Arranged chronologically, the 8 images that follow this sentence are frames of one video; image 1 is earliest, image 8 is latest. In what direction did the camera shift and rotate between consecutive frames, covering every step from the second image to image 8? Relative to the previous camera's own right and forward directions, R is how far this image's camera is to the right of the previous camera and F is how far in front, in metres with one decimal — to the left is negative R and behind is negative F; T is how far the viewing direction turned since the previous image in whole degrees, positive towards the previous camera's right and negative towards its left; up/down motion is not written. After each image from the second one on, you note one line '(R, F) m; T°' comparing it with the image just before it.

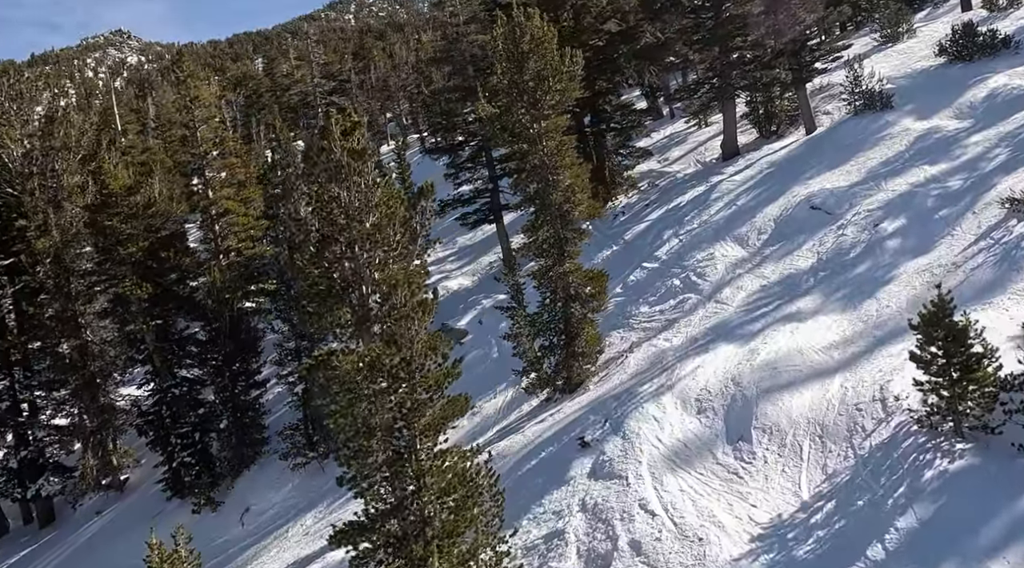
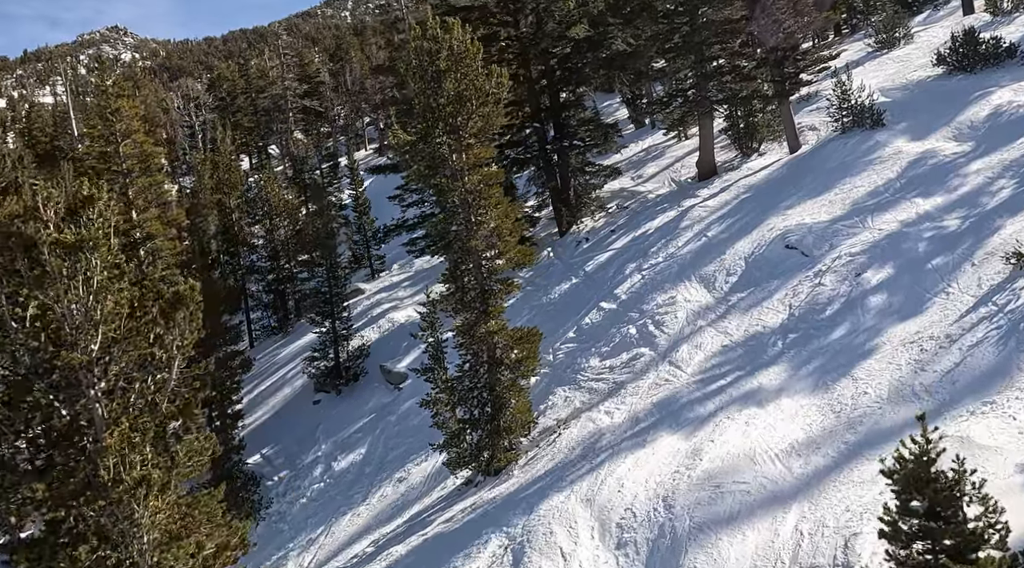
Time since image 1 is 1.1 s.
(+1.5, +3.3) m; 0°
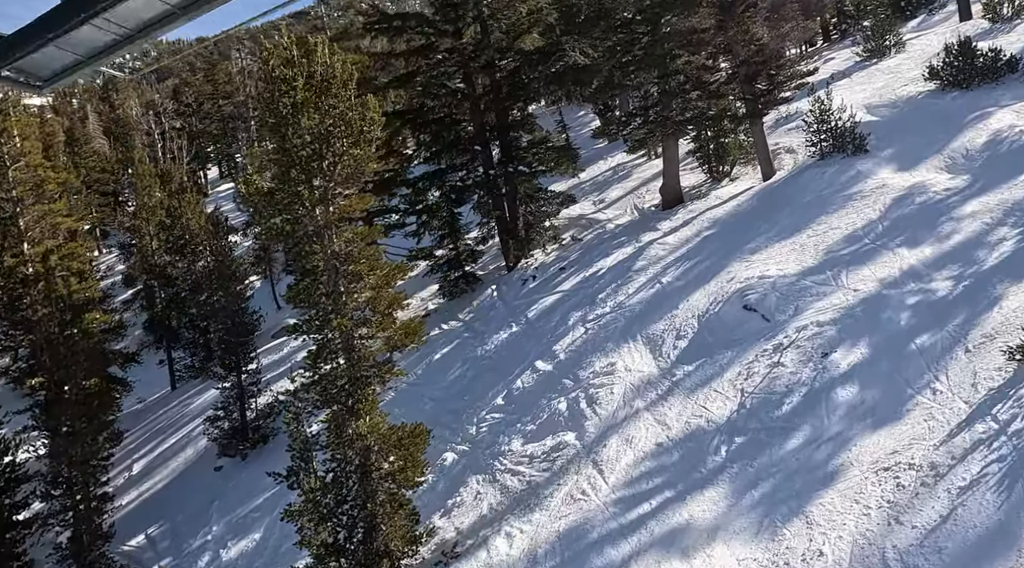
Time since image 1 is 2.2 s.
(+1.7, +3.6) m; 0°
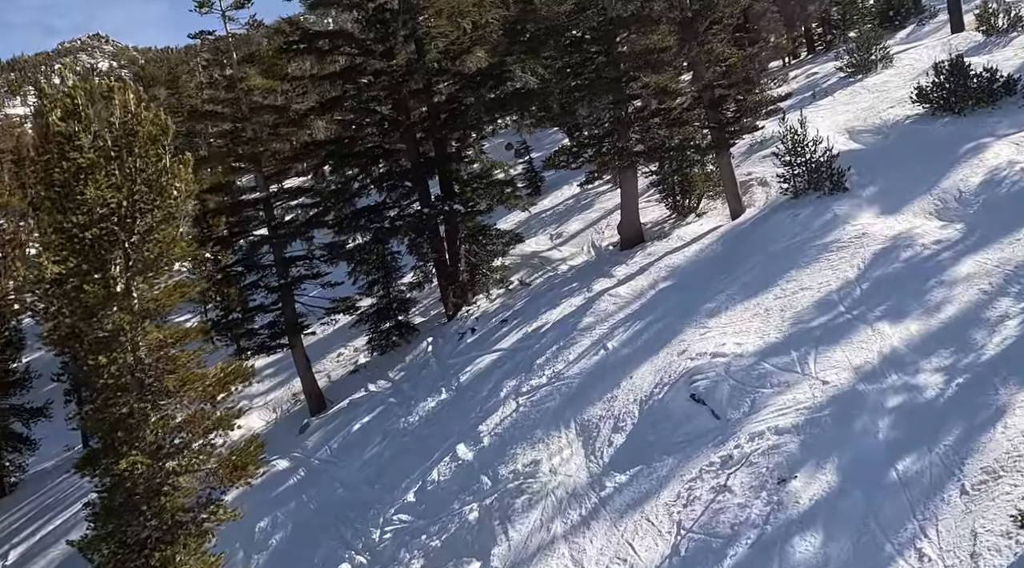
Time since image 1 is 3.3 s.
(+1.5, +3.3) m; 0°
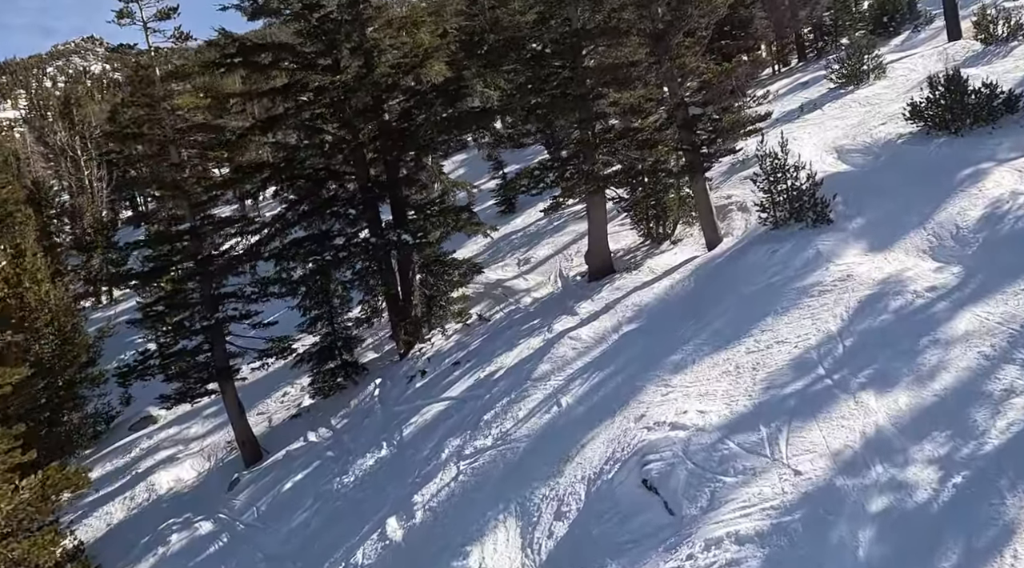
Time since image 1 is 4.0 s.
(+1.0, +2.3) m; 0°
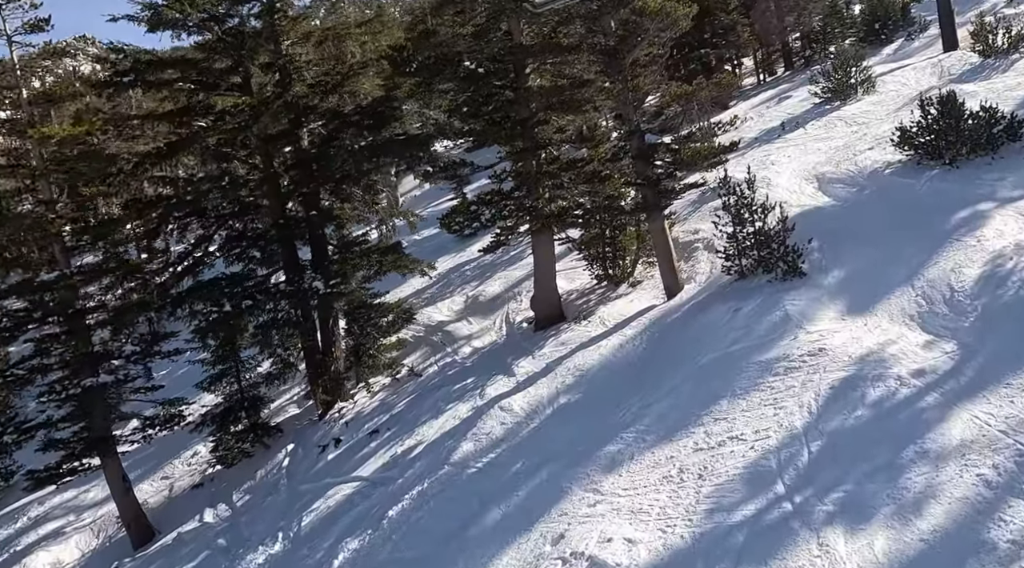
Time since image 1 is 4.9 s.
(+1.4, +3.0) m; 0°
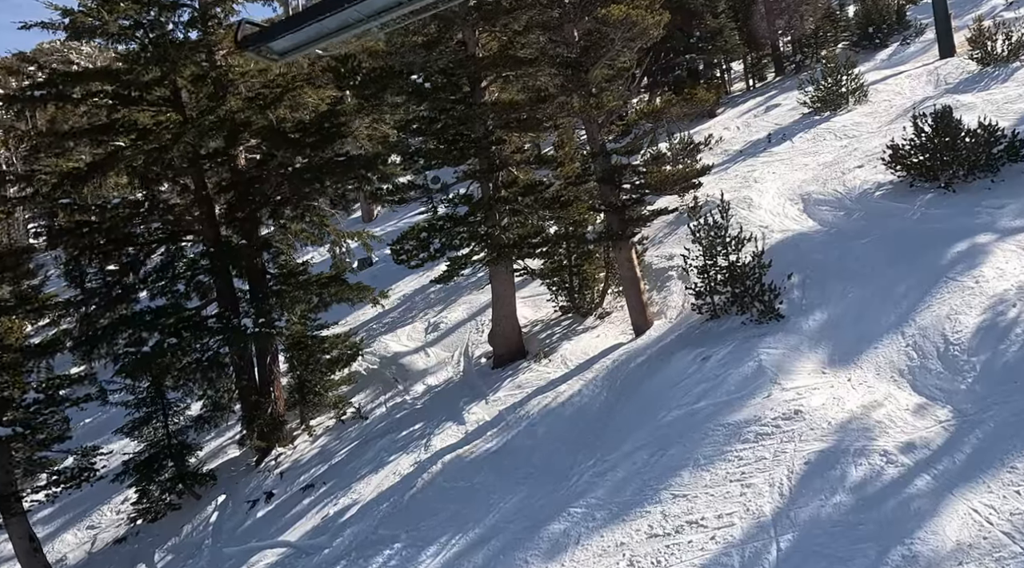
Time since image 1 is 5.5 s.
(+0.9, +1.9) m; 0°
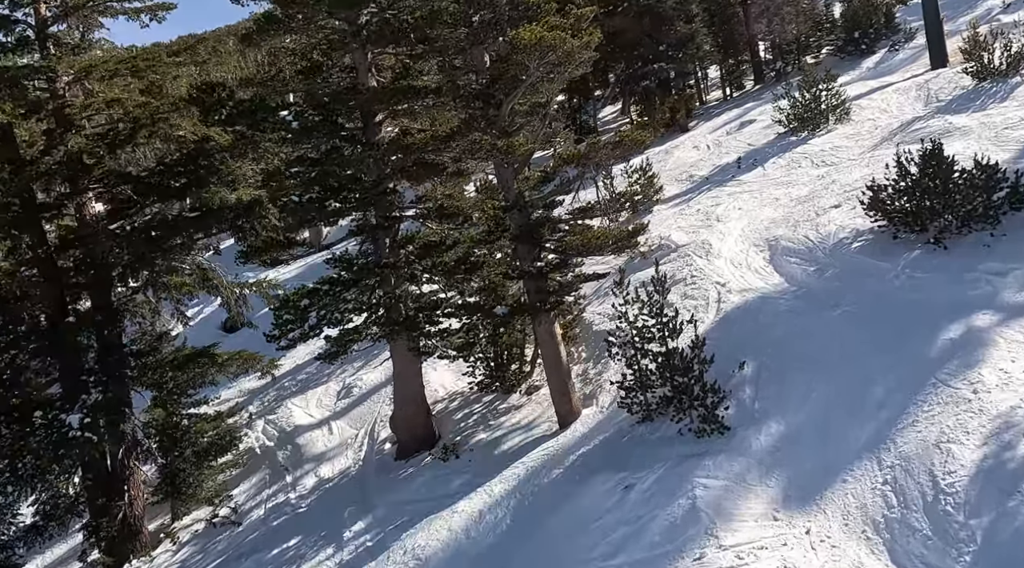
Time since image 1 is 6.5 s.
(+1.5, +3.4) m; 0°
